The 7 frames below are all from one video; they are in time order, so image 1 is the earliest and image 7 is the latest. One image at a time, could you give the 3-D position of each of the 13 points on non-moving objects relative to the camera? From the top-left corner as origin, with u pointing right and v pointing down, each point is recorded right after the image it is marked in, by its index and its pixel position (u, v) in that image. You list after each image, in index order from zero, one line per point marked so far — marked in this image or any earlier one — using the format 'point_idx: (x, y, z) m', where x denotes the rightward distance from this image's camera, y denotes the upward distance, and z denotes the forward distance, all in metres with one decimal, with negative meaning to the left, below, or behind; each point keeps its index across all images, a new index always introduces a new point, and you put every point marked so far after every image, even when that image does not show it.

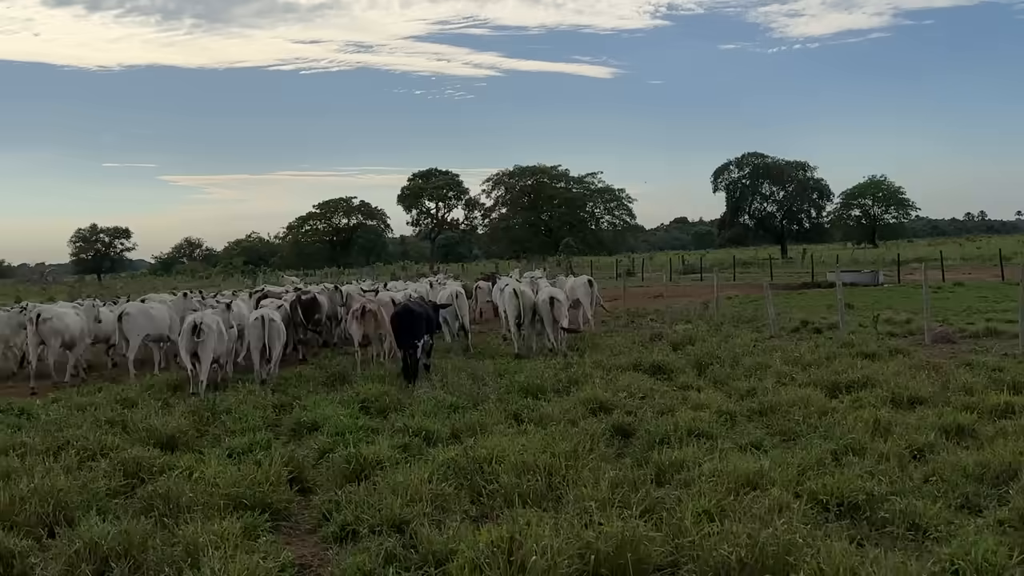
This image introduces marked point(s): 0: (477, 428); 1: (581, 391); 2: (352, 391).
0: (-0.3, -1.1, +8.5) m
1: (+0.7, -1.0, +10.0) m
2: (-1.7, -1.1, +11.2) m
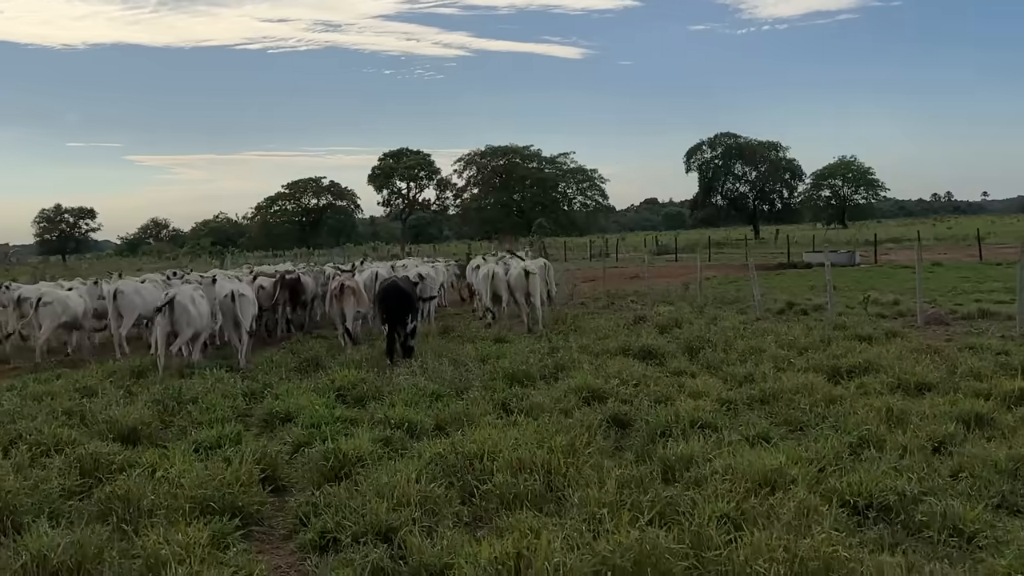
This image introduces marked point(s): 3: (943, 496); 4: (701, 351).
0: (-0.4, -1.0, +7.9) m
1: (+0.5, -0.8, +9.5) m
2: (-1.9, -0.9, +10.6) m
3: (+2.2, -1.1, +5.4) m
4: (+2.0, -0.7, +11.3) m
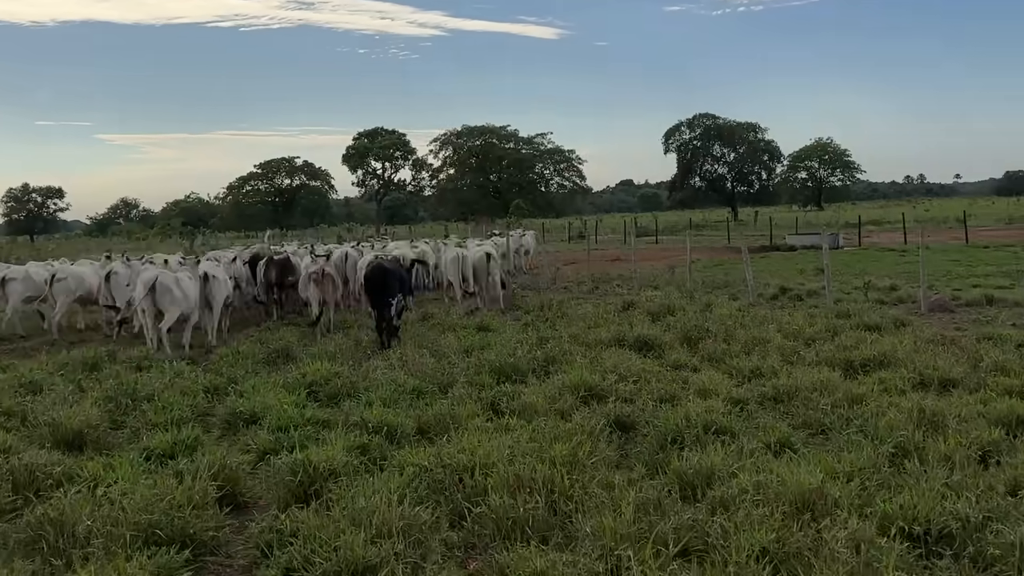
0: (-0.4, -0.9, +7.1) m
1: (+0.4, -0.7, +8.7) m
2: (-2.0, -0.8, +9.8) m
3: (+2.2, -1.0, +4.7) m
4: (+1.9, -0.5, +10.5) m
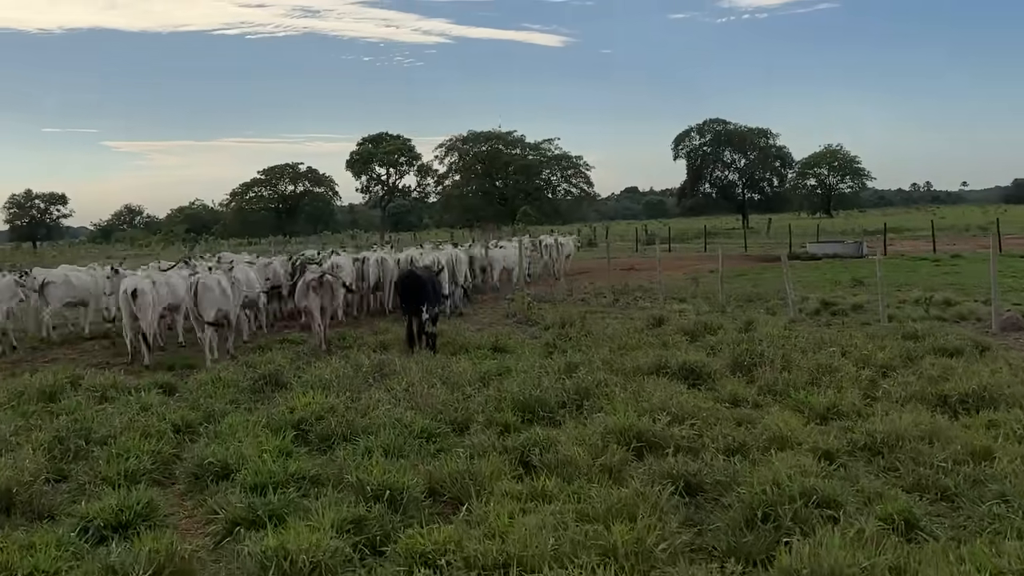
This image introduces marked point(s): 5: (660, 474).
0: (-0.2, -1.1, +5.6) m
1: (+0.6, -0.9, +7.2) m
2: (-1.8, -0.9, +8.3) m
3: (+2.4, -1.2, +3.2) m
4: (+2.1, -0.7, +9.0) m
5: (+0.8, -1.0, +5.6) m
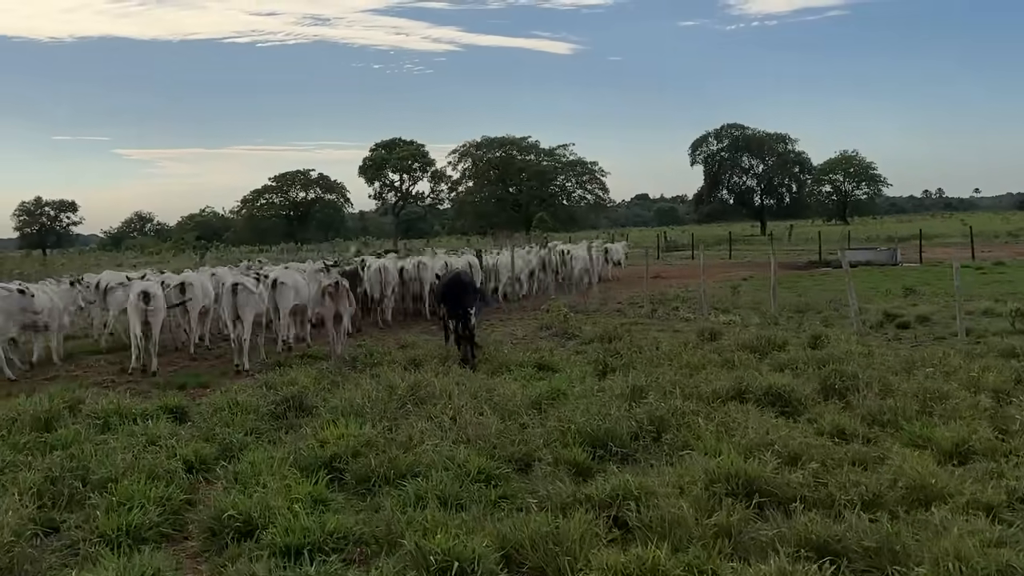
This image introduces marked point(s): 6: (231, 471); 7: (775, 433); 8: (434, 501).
0: (+0.2, -1.1, +4.5) m
1: (+1.1, -1.0, +6.1) m
2: (-1.4, -1.0, +7.1) m
3: (+2.8, -1.2, +2.0) m
4: (+2.6, -0.8, +7.9) m
5: (+1.2, -1.1, +4.5) m
6: (-1.7, -1.1, +6.4) m
7: (+1.6, -0.9, +6.5) m
8: (-0.4, -1.1, +5.5) m
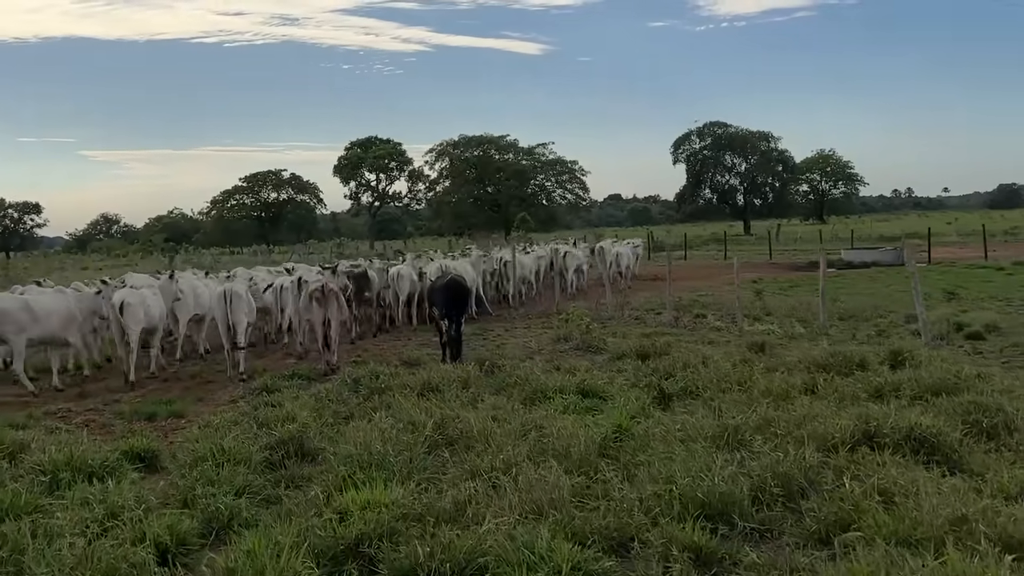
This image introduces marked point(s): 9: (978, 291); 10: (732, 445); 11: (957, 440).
0: (+0.7, -1.2, +2.7) m
1: (+1.5, -1.0, +4.4) m
2: (-0.9, -1.1, +5.4) m
3: (+3.4, -1.3, +0.3) m
4: (+3.0, -0.9, +6.2) m
5: (+1.7, -1.2, +2.8) m
6: (-1.3, -1.2, +4.6) m
7: (+2.1, -1.0, +4.8) m
8: (+0.1, -1.2, +3.7) m
9: (+8.4, 0.0, +18.6) m
10: (+1.3, -0.9, +6.3) m
11: (+2.6, -0.9, +6.0) m
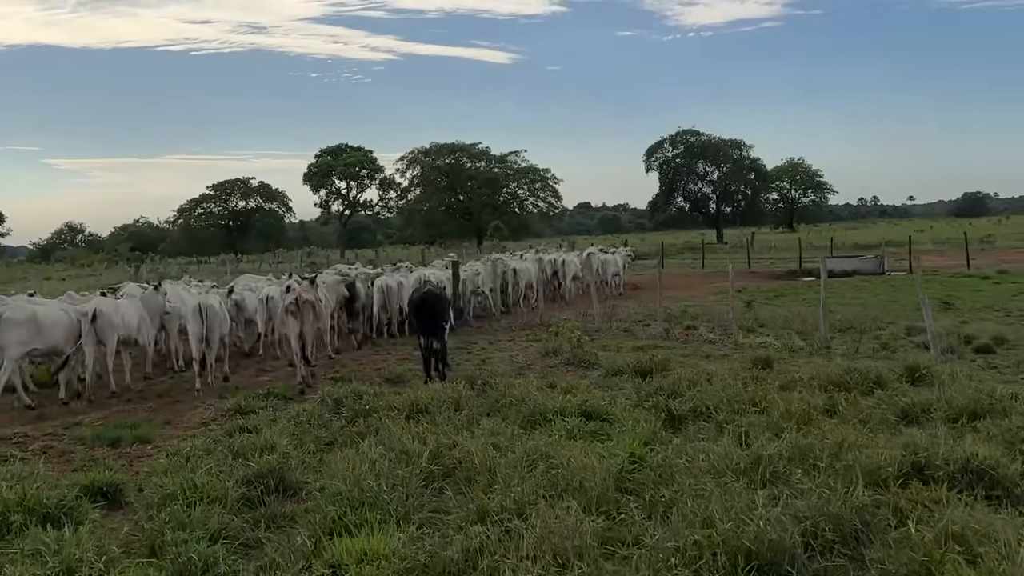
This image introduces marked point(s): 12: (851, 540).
0: (+0.8, -1.3, +2.1) m
1: (+1.6, -1.1, +3.7) m
2: (-0.9, -1.2, +4.7) m
3: (+3.6, -1.3, -0.3) m
4: (+3.0, -1.0, +5.6) m
5: (+1.9, -1.2, +2.1) m
6: (-1.2, -1.3, +3.9) m
7: (+2.2, -1.1, +4.2) m
8: (+0.2, -1.3, +3.0) m
9: (+8.1, -0.2, +18.2) m
10: (+1.4, -1.0, +5.6) m
11: (+2.6, -1.0, +5.4) m
12: (+1.5, -1.1, +4.7) m
